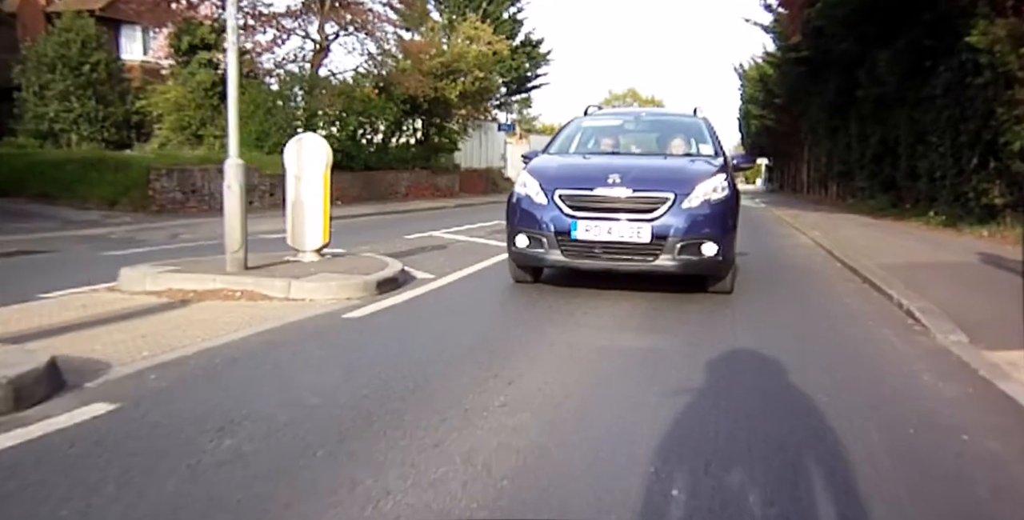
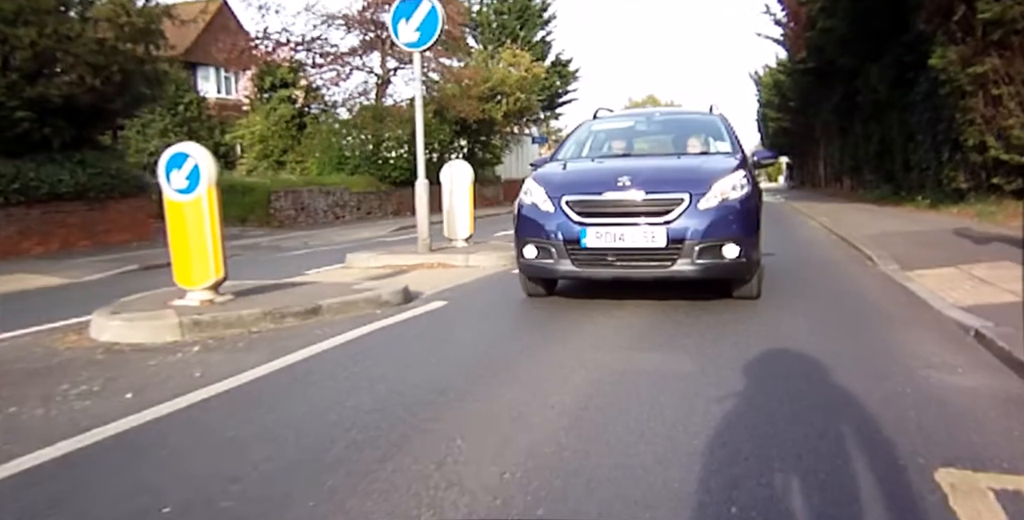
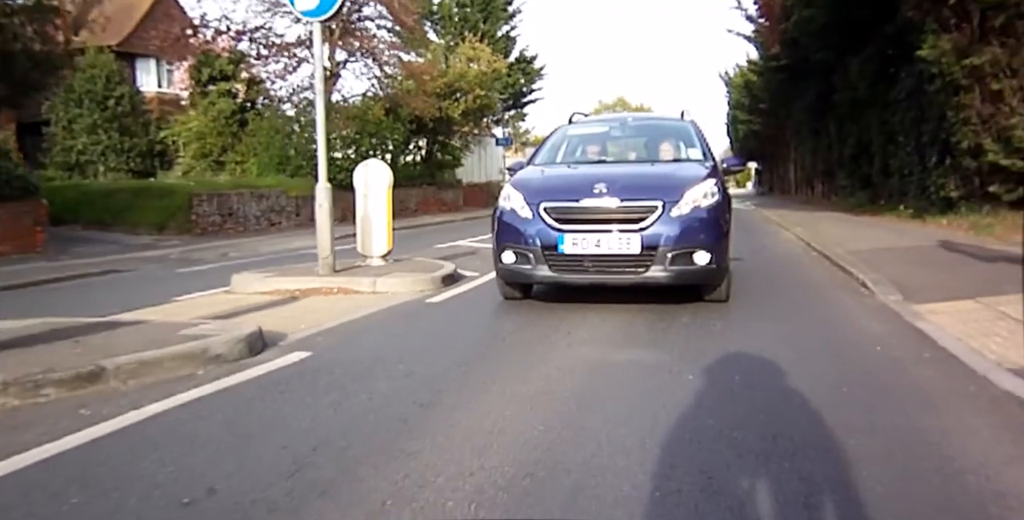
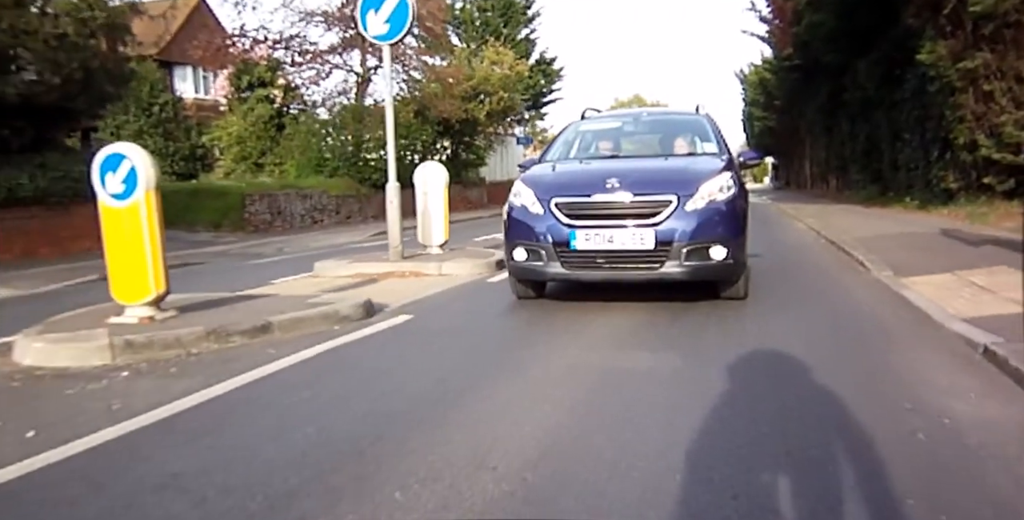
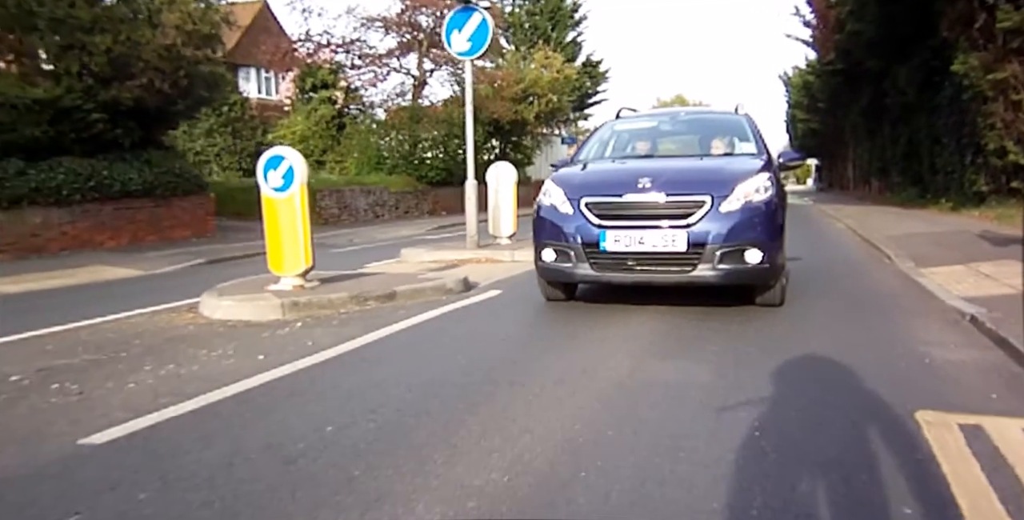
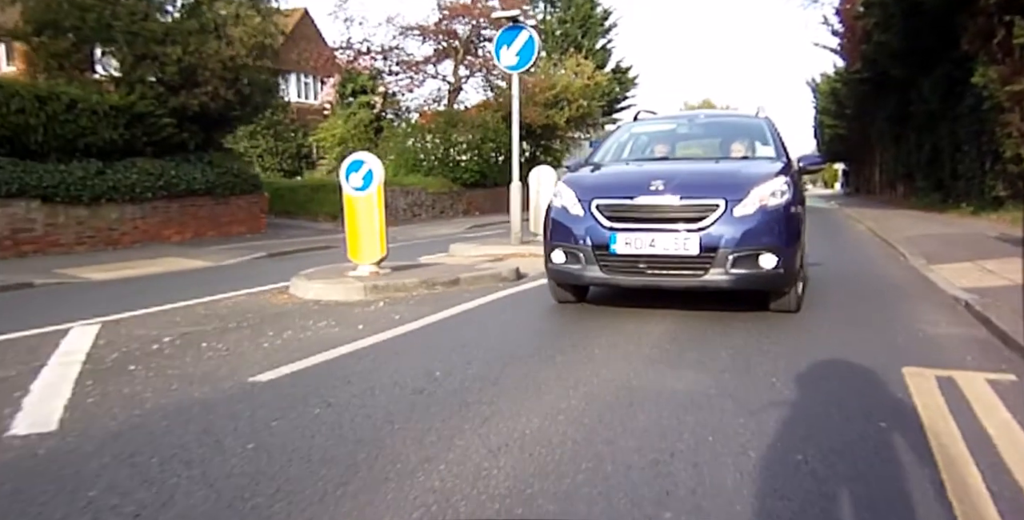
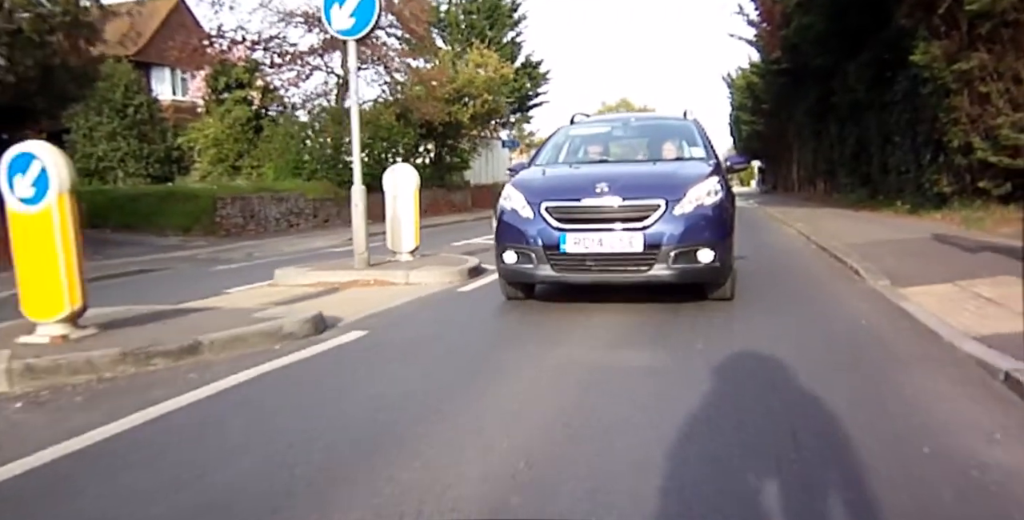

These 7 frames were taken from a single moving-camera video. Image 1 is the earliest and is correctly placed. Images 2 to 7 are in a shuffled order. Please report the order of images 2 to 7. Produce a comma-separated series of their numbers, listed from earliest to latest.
3, 7, 4, 2, 5, 6
